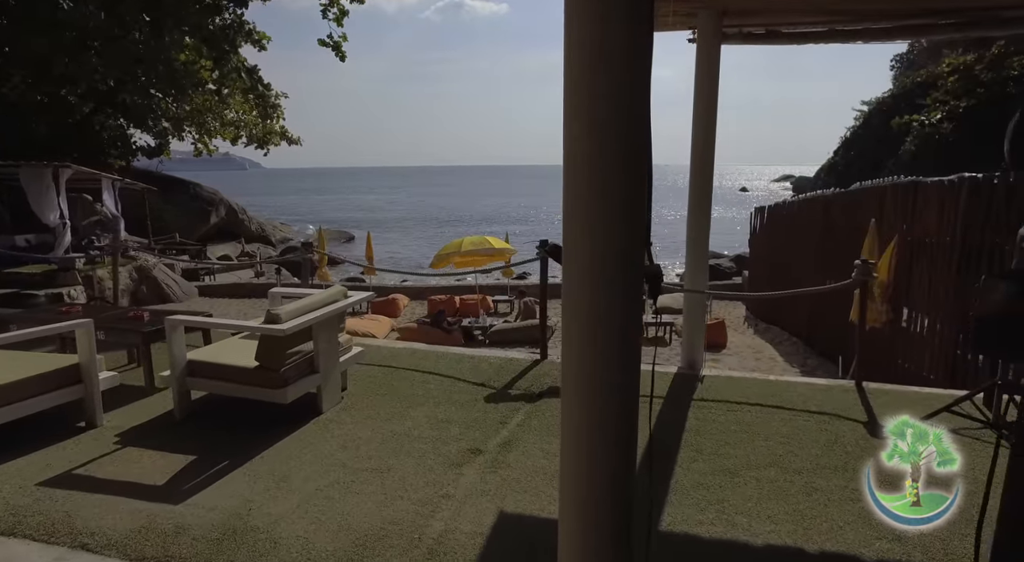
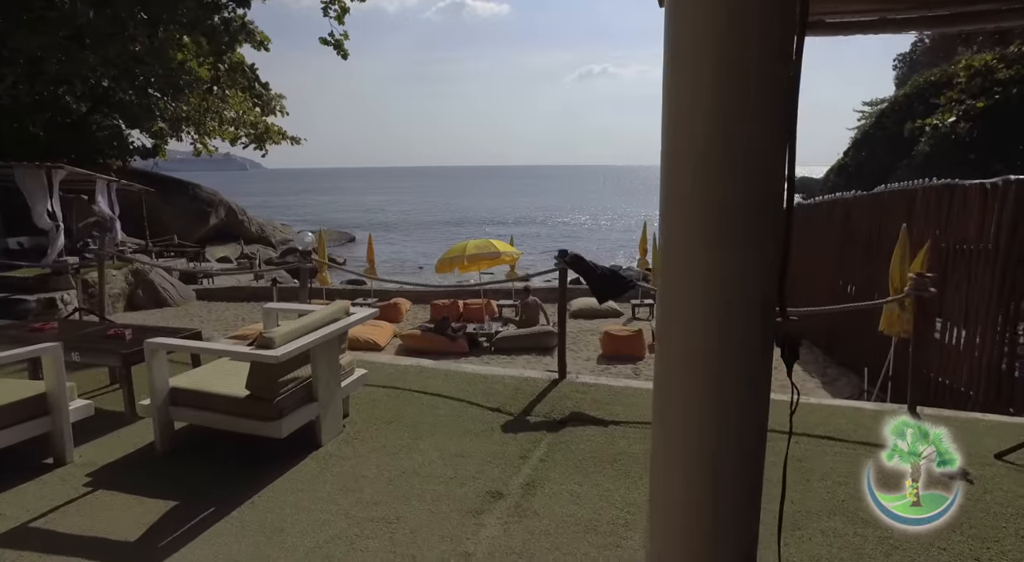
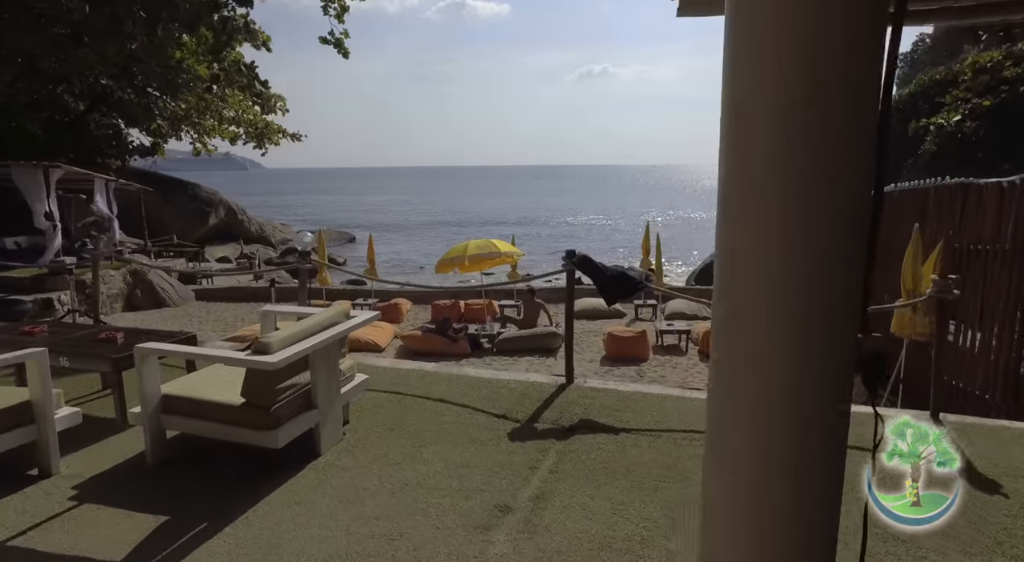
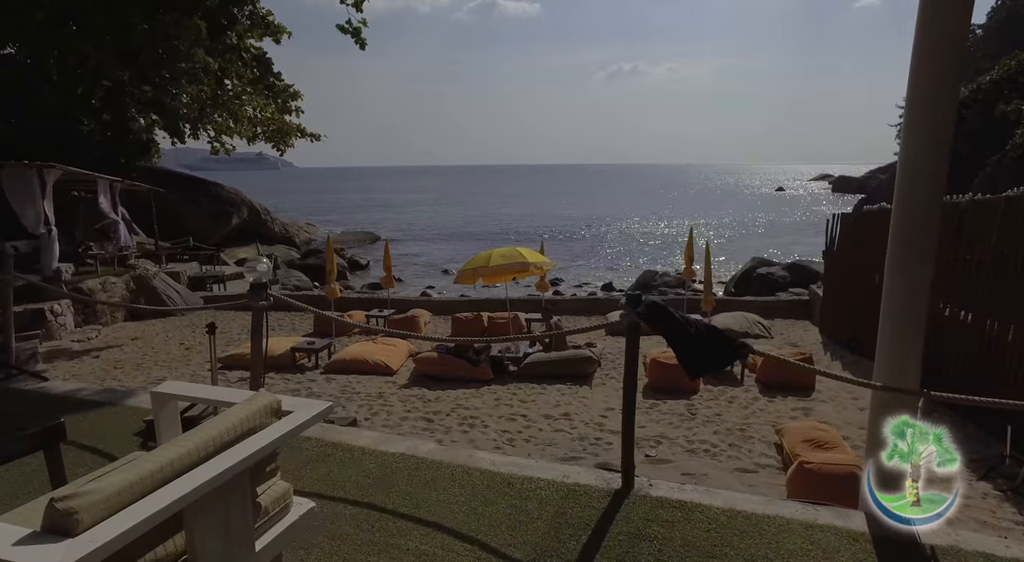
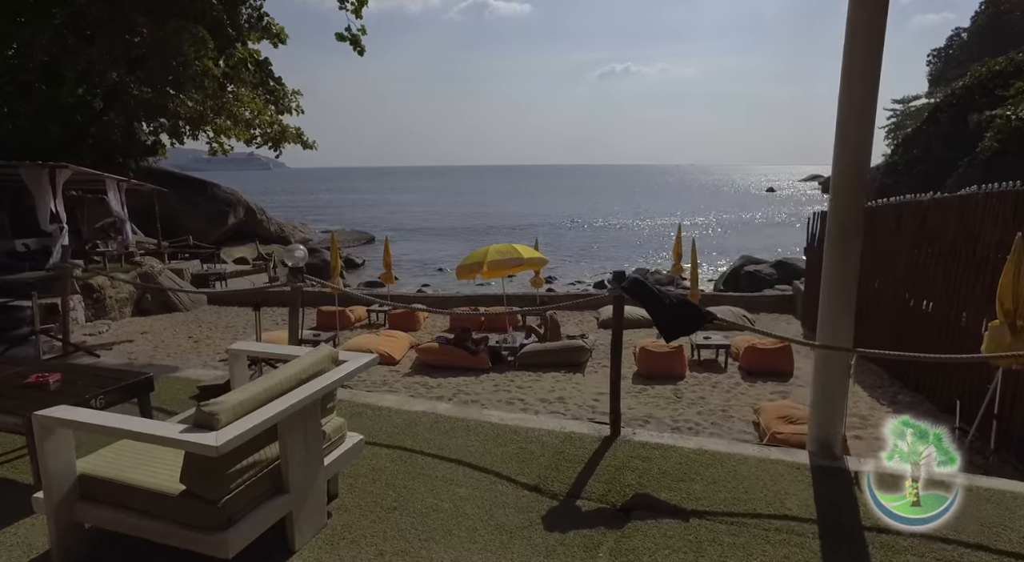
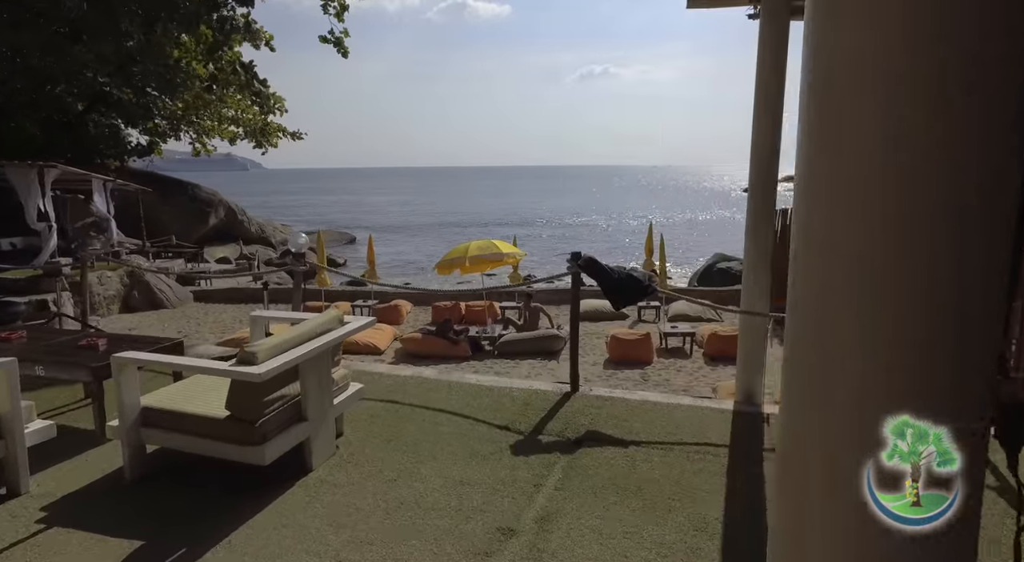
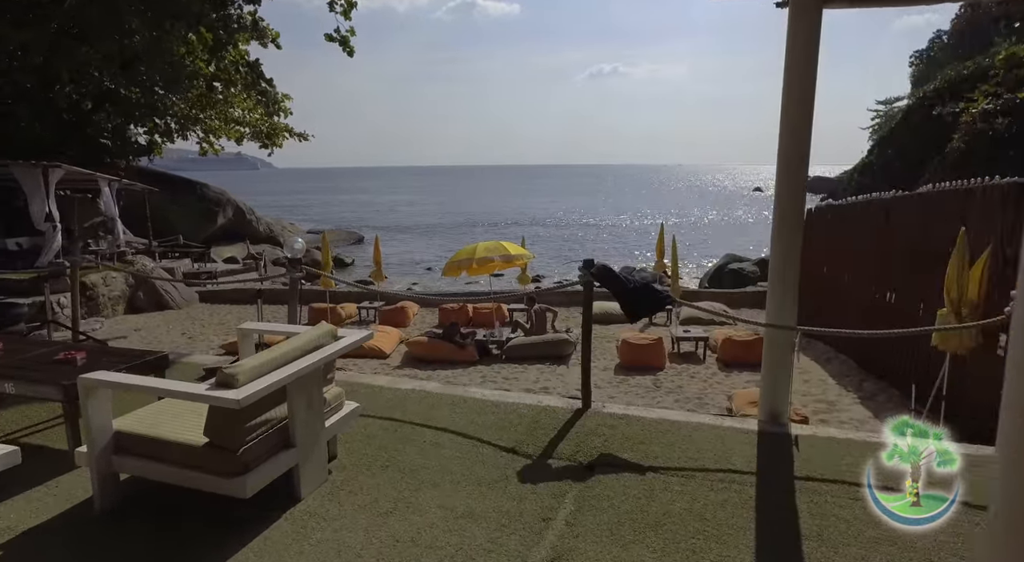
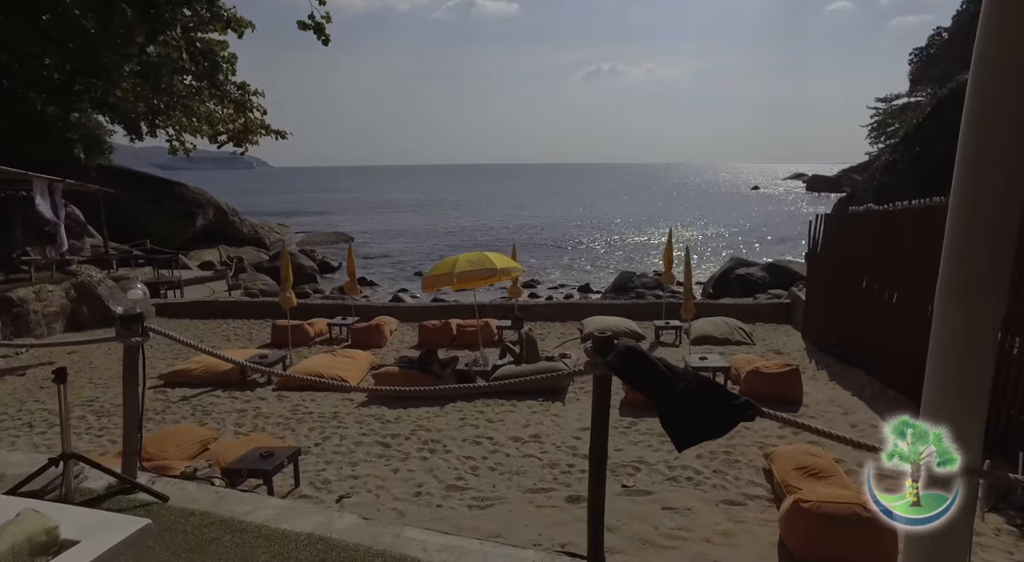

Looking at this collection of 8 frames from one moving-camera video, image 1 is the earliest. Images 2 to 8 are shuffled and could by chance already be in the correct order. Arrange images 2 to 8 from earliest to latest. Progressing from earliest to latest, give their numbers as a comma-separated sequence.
2, 3, 6, 7, 5, 4, 8
